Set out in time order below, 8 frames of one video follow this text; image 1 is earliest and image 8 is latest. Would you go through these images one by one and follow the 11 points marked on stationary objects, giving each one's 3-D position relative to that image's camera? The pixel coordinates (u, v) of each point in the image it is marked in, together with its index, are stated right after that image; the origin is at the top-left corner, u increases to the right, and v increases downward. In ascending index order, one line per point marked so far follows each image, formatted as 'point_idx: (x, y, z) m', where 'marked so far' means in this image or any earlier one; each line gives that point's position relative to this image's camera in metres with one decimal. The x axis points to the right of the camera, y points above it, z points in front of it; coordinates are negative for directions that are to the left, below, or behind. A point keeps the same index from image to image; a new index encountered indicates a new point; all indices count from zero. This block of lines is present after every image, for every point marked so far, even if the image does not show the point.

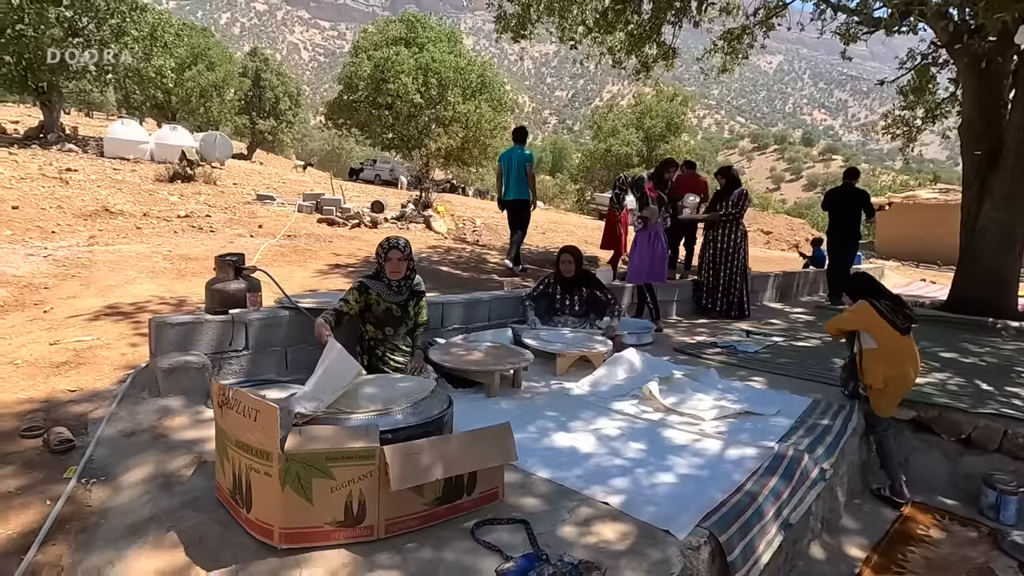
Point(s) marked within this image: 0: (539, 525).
0: (+0.1, -0.9, +2.1) m
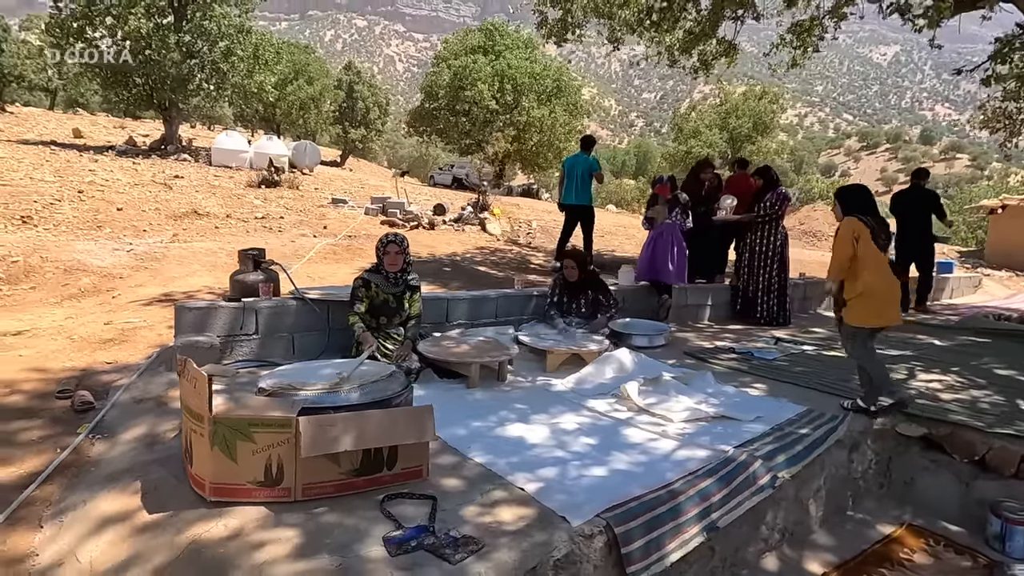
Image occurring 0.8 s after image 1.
0: (-0.3, -0.9, +2.3) m
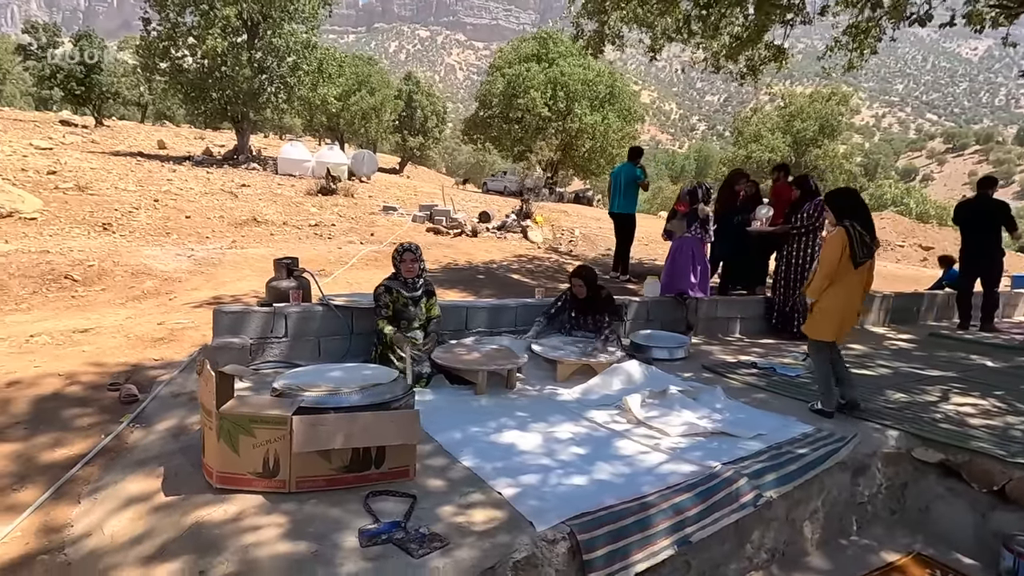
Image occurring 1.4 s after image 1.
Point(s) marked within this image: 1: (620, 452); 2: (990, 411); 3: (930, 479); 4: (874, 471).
0: (-0.4, -1.0, +2.4) m
1: (+0.6, -0.9, +3.0) m
2: (+3.5, -0.9, +3.9) m
3: (+2.6, -1.2, +3.3) m
4: (+2.2, -1.1, +3.2) m
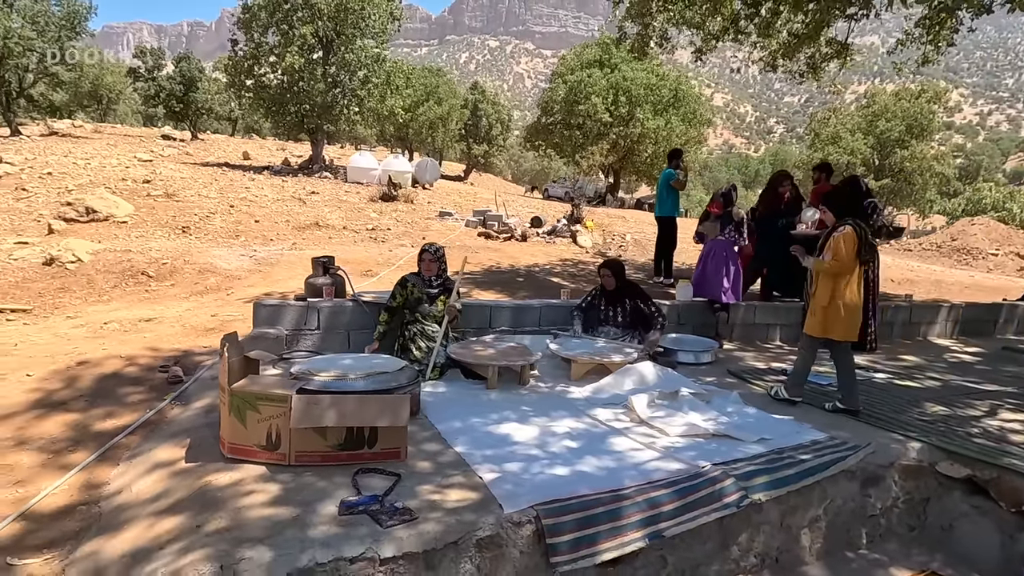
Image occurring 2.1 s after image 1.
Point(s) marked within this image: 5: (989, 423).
0: (-0.5, -0.9, +2.6) m
1: (+0.6, -0.9, +3.1) m
2: (+3.6, -1.0, +3.6) m
3: (+2.6, -1.2, +3.1) m
4: (+2.2, -1.1, +3.1) m
5: (+3.3, -0.9, +3.7) m
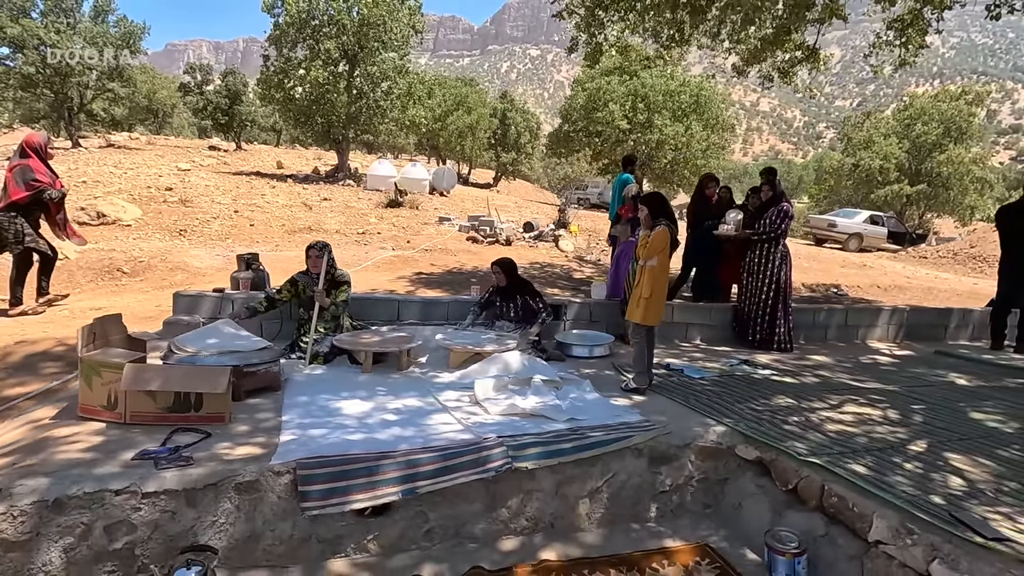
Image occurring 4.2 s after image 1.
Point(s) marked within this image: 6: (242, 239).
0: (-1.7, -0.8, +3.0) m
1: (-0.5, -0.9, +3.4) m
2: (+2.5, -0.9, +3.7) m
3: (+1.4, -1.2, +3.3) m
4: (+1.0, -1.1, +3.3) m
5: (+2.2, -0.9, +3.8) m
6: (-5.4, +1.0, +10.7) m
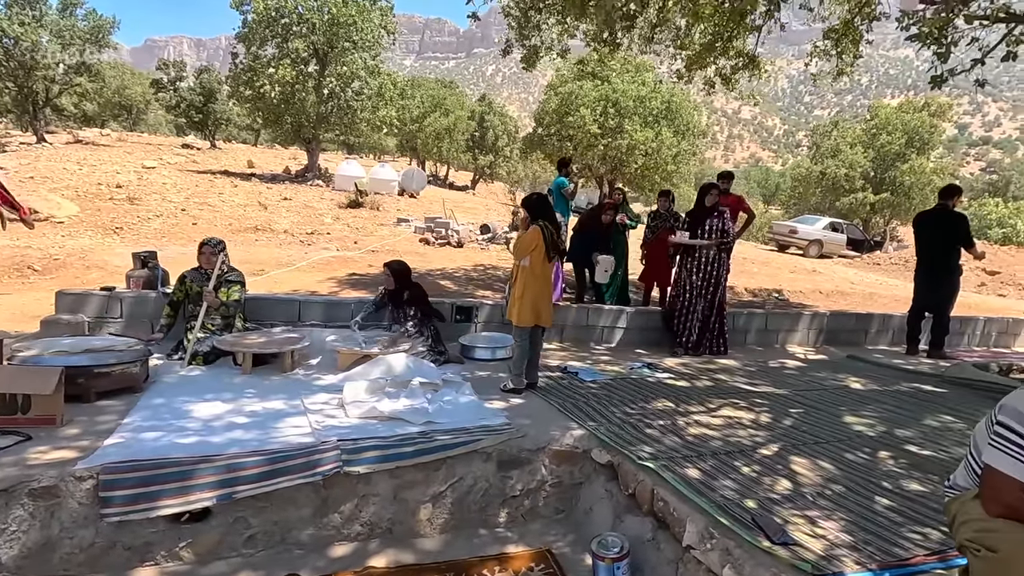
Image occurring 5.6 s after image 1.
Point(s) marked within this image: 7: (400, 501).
0: (-2.6, -0.8, +2.9) m
1: (-1.5, -0.8, +3.3) m
2: (+1.6, -1.0, +3.7) m
3: (+0.5, -1.2, +3.3) m
4: (+0.1, -1.1, +3.3) m
5: (+1.3, -0.9, +3.8) m
6: (-6.6, +1.0, +10.5) m
7: (-0.6, -1.2, +3.0) m
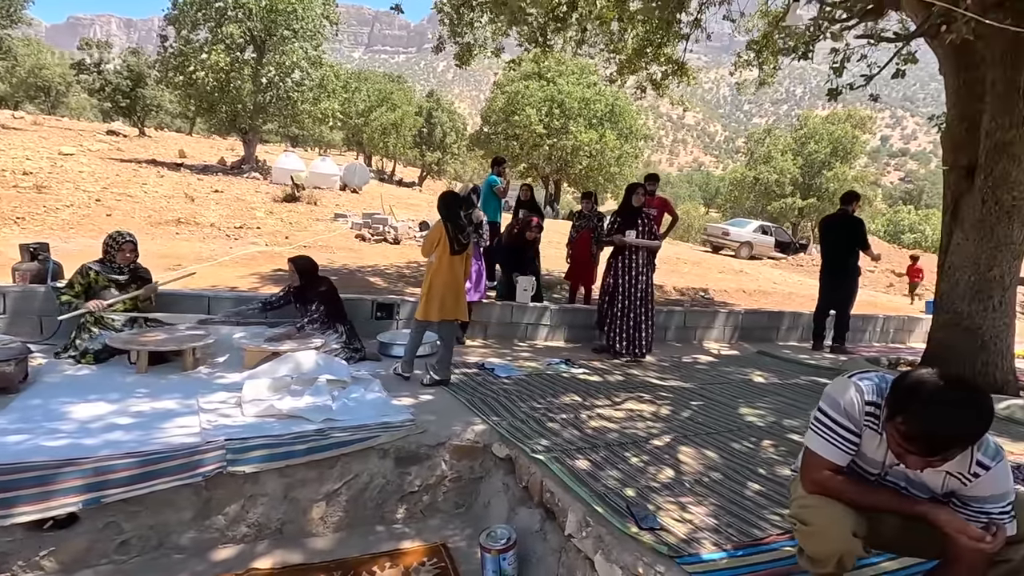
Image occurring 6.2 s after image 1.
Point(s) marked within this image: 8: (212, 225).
0: (-3.1, -0.8, +2.6) m
1: (-2.1, -0.8, +3.2) m
2: (+0.9, -0.9, +3.9) m
3: (-0.1, -1.2, +3.3) m
4: (-0.5, -1.1, +3.3) m
5: (+0.6, -0.9, +3.9) m
6: (-7.8, +1.1, +9.8) m
7: (-1.2, -1.2, +3.0) m
8: (-6.9, +1.4, +12.2) m
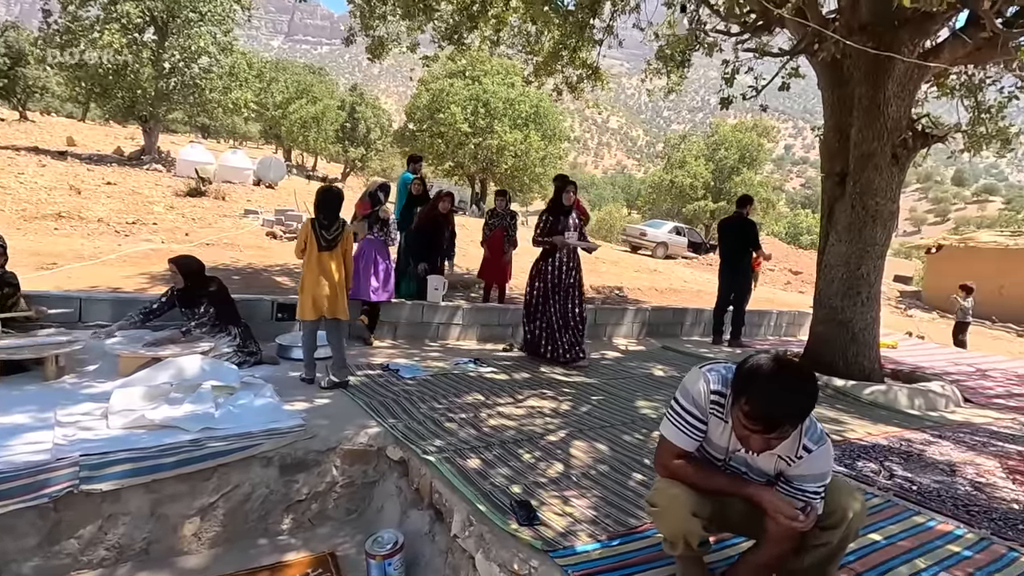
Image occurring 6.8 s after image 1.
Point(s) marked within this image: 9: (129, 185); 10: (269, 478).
0: (-3.7, -0.8, +2.2) m
1: (-2.7, -0.8, +2.8) m
2: (+0.2, -0.9, +3.9) m
3: (-0.7, -1.1, +3.2) m
4: (-1.1, -1.1, +3.1) m
5: (-0.1, -0.9, +3.9) m
6: (-9.2, +1.1, +8.7) m
7: (-1.8, -1.2, +2.7) m
8: (-8.7, +1.4, +11.2) m
9: (-12.5, +3.3, +17.3) m
10: (-1.4, -1.1, +3.0) m
